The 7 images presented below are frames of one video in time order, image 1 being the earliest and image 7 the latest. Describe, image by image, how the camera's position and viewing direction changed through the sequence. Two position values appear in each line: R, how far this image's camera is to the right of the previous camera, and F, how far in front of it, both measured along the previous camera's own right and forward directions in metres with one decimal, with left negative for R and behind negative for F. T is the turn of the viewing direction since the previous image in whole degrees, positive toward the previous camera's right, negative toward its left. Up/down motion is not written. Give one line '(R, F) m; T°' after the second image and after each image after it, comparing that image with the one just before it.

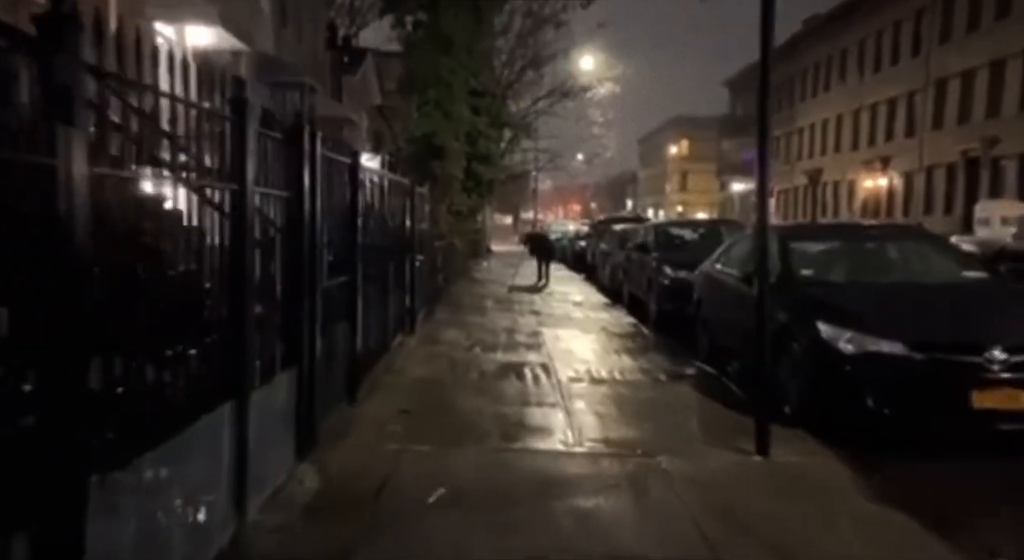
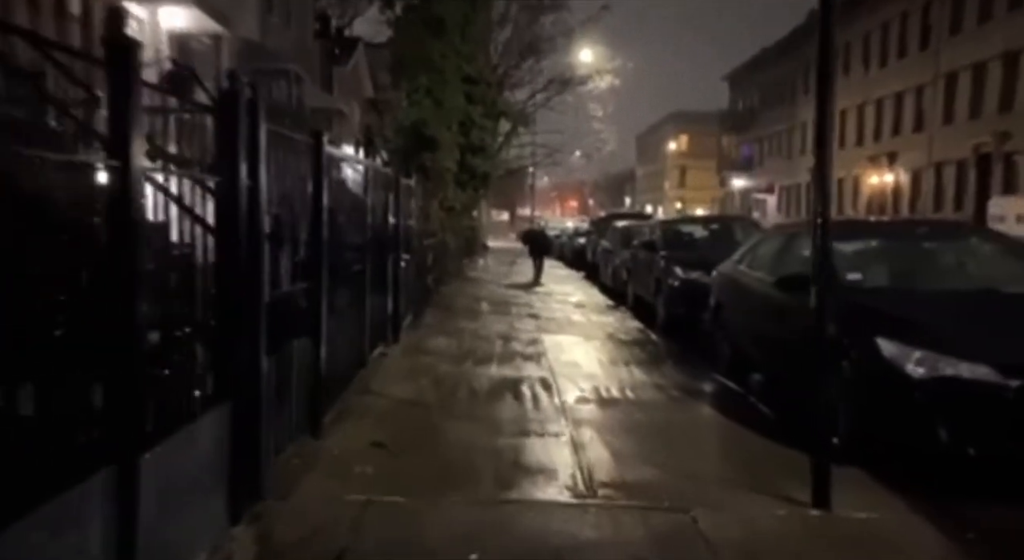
(0.0, +1.3) m; 0°
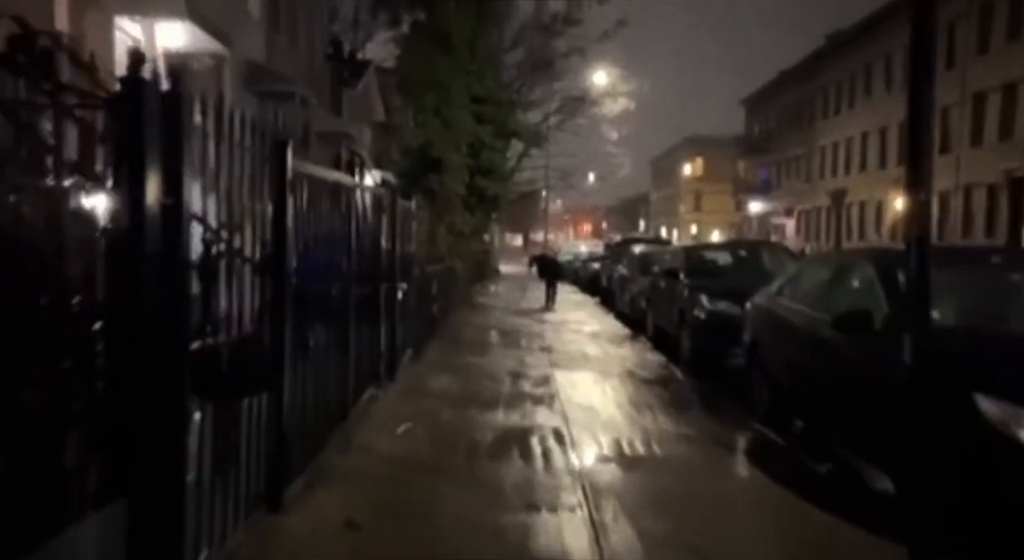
(+0.1, +1.2) m; -1°
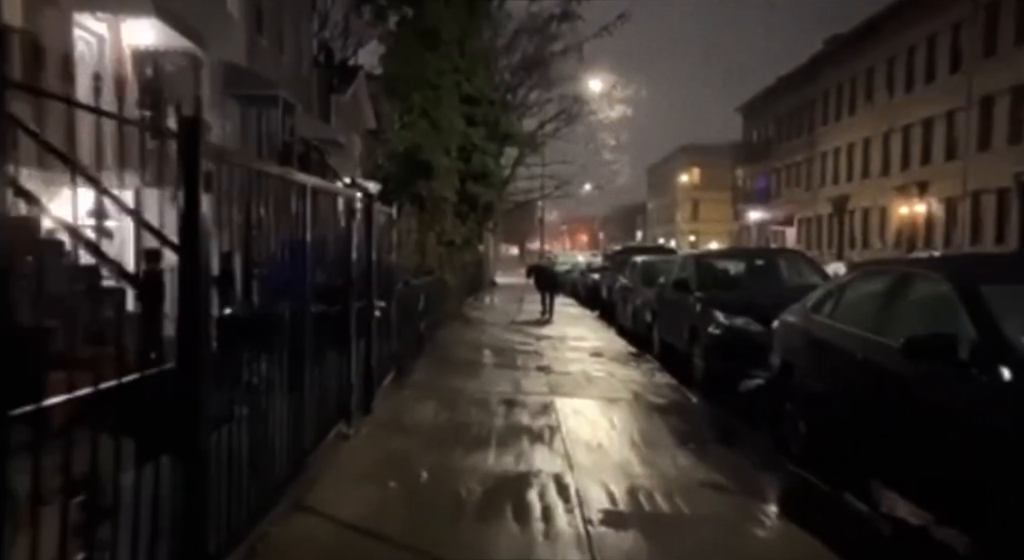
(0.0, +1.3) m; 0°
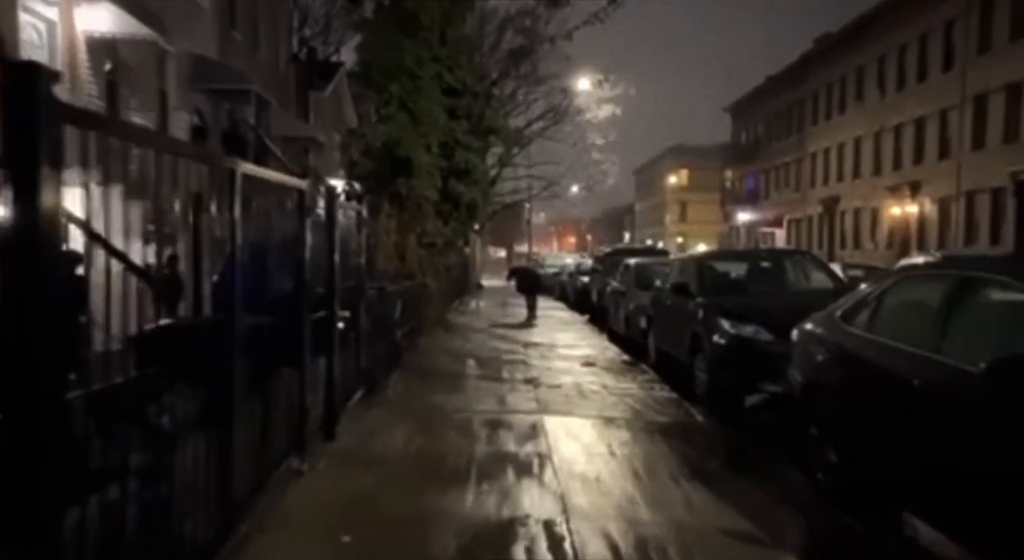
(0.0, +1.1) m; +1°
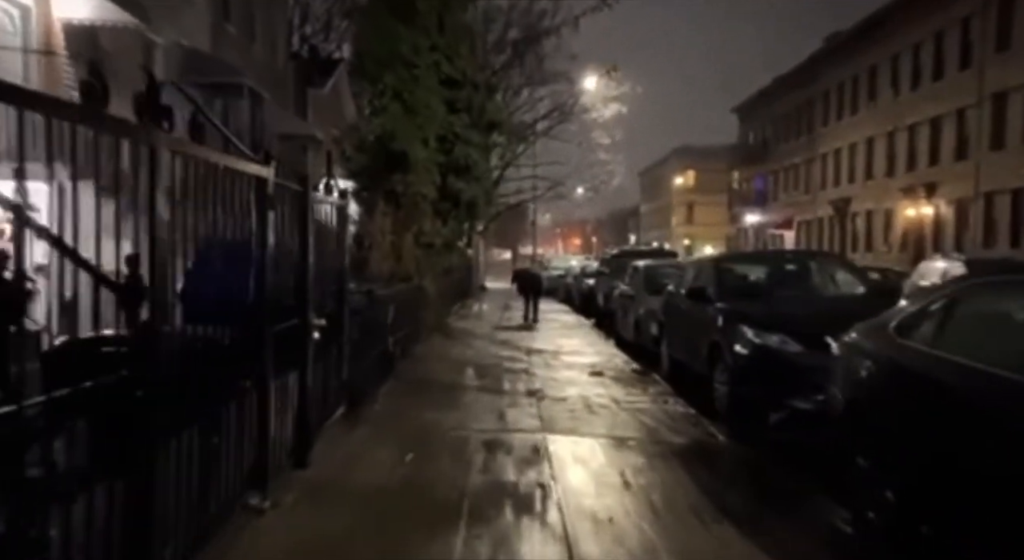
(0.0, +1.0) m; 0°
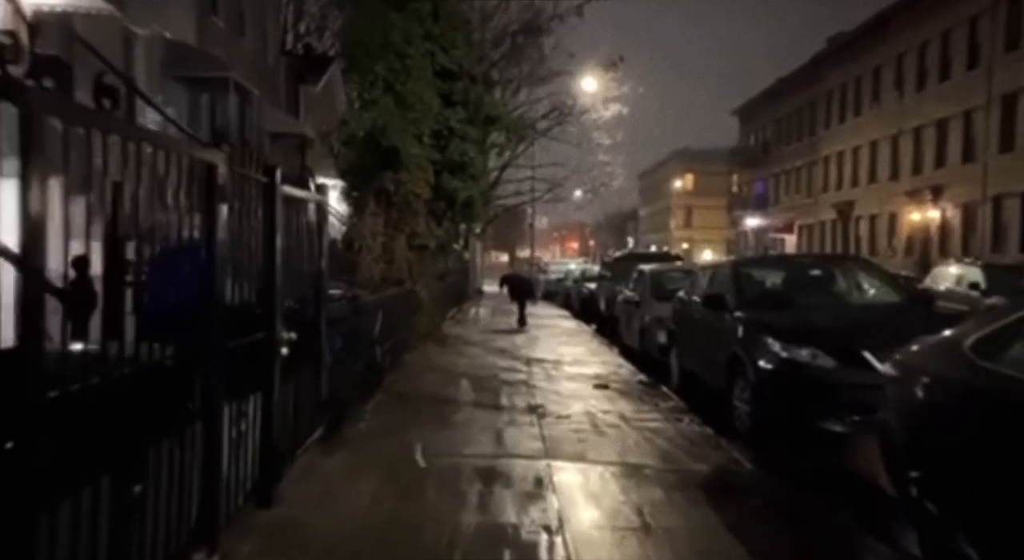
(0.0, +1.0) m; 0°
